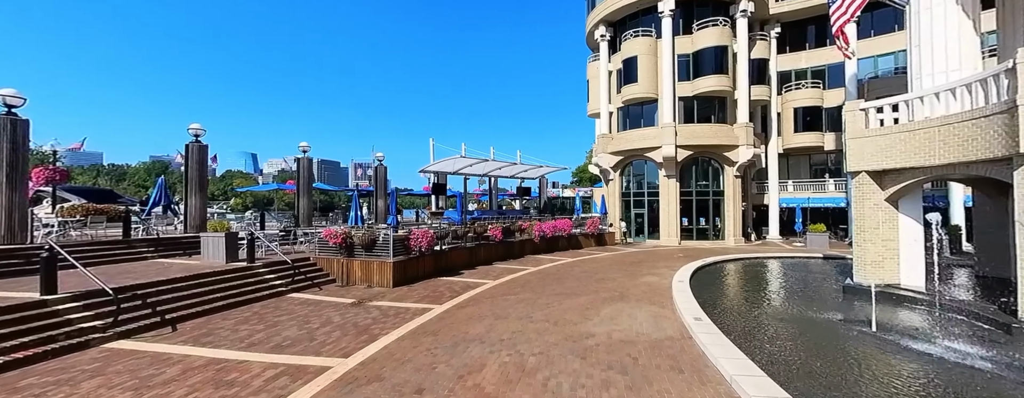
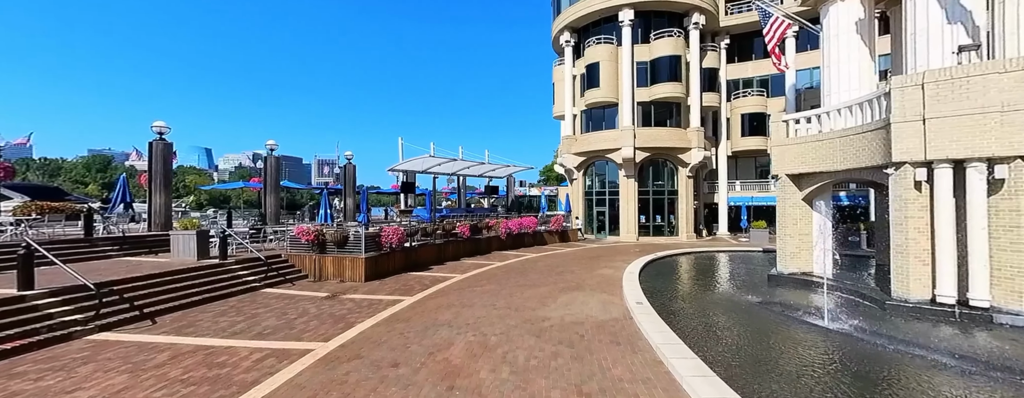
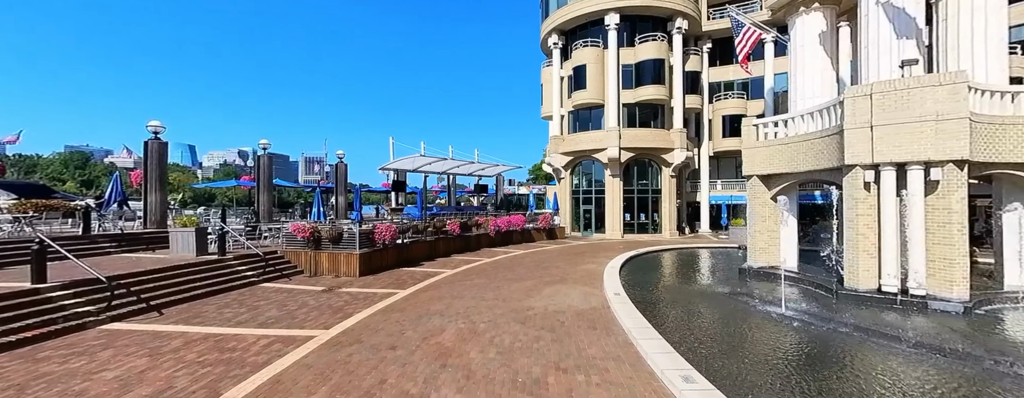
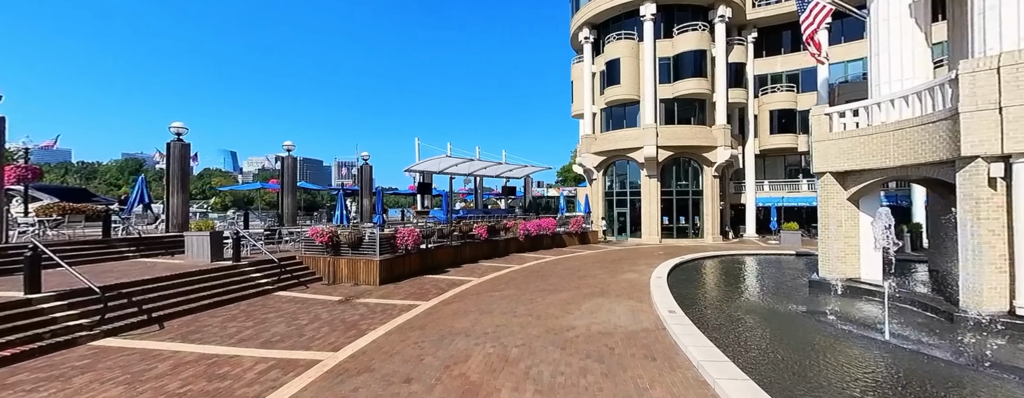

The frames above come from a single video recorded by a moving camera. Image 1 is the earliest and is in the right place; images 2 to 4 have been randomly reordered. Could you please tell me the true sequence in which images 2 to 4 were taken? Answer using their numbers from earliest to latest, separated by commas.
4, 2, 3
